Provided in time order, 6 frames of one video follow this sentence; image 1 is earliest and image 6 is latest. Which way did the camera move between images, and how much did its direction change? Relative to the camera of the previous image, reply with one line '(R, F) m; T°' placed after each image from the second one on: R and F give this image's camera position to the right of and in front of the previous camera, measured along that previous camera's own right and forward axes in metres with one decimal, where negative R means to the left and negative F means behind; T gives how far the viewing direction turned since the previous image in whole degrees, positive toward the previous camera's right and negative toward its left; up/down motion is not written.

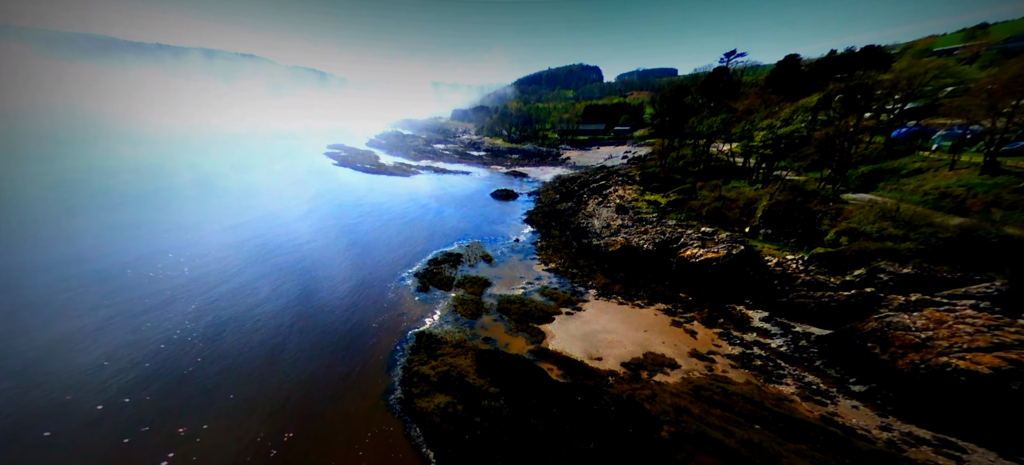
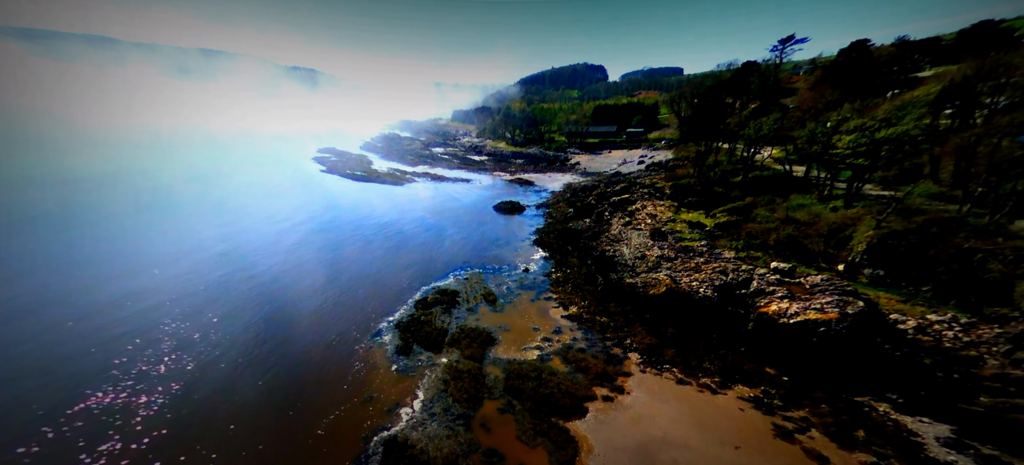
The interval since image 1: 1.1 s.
(-0.3, +4.3) m; 0°
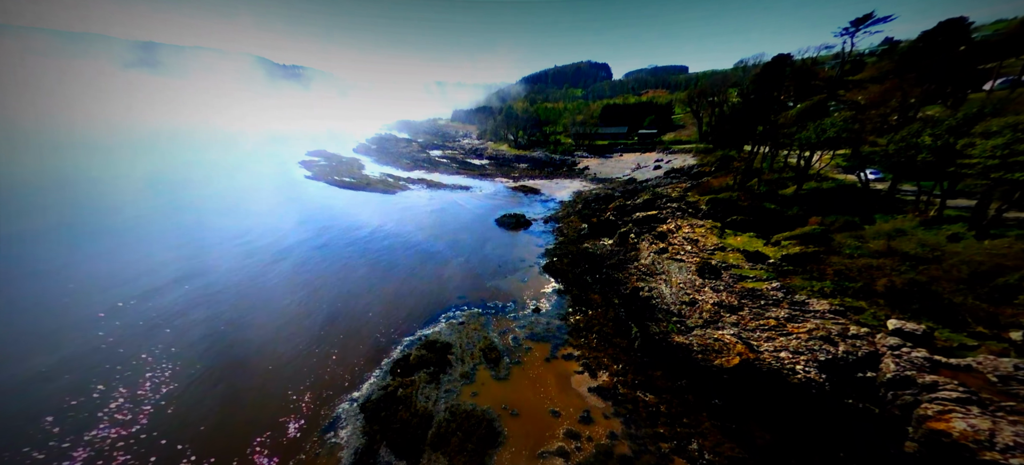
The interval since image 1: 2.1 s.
(-0.3, +3.9) m; 0°
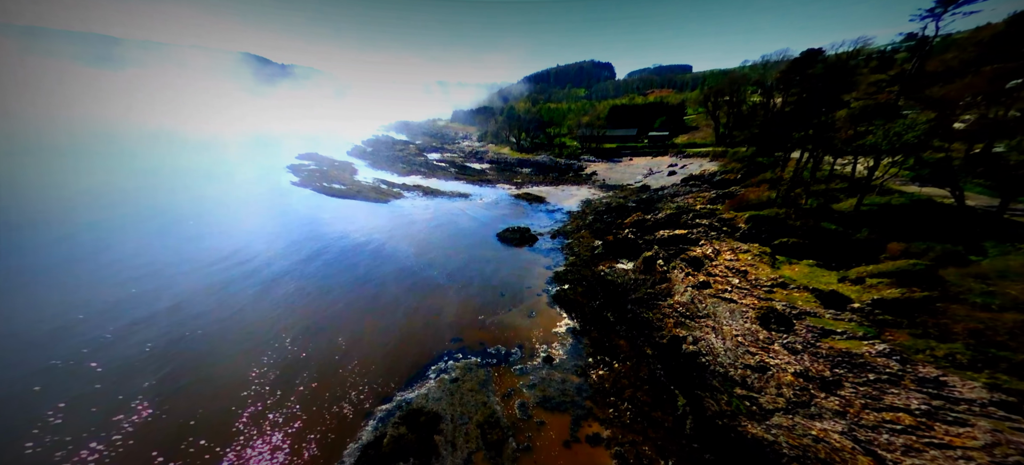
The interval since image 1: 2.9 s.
(-0.2, +3.1) m; 0°
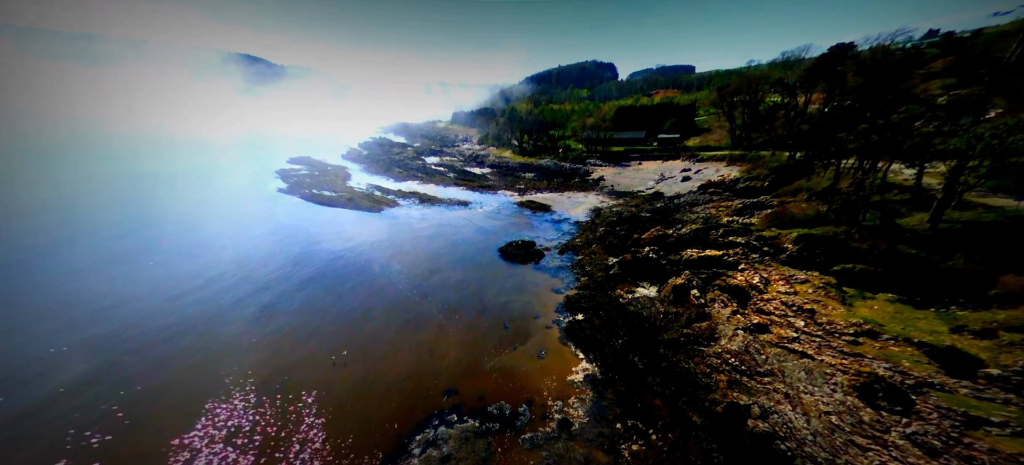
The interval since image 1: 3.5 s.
(-0.2, +2.7) m; 0°
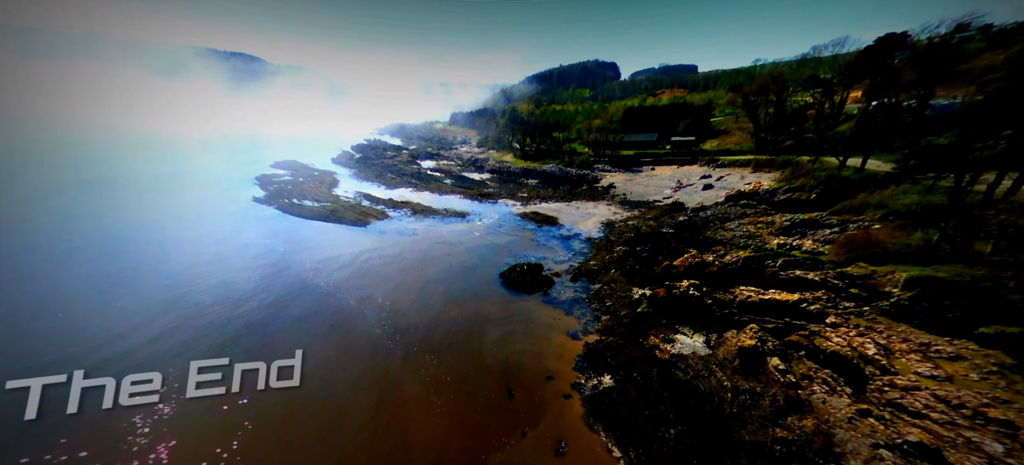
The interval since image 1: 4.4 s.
(-0.2, +3.9) m; 0°
